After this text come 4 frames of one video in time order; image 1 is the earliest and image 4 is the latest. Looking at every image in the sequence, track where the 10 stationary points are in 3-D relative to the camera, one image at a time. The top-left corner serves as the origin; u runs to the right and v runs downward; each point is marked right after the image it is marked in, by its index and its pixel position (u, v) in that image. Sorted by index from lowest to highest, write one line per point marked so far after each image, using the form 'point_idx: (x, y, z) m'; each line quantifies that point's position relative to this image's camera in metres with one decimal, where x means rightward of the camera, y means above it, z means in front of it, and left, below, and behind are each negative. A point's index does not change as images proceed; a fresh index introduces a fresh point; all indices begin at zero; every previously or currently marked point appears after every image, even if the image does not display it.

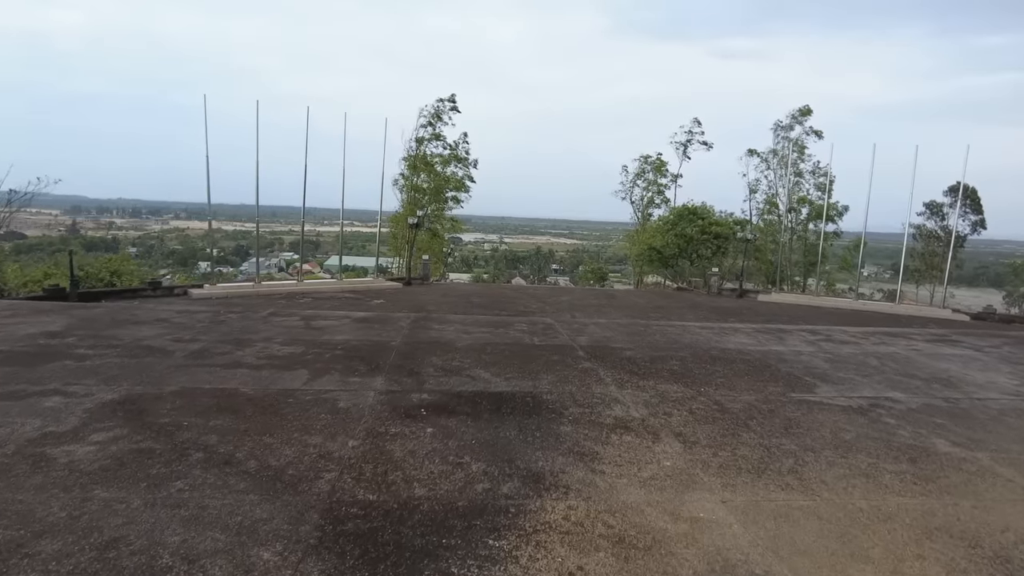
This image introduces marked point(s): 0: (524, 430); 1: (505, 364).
0: (+0.1, -0.7, +3.4) m
1: (0.0, -0.6, +4.9) m
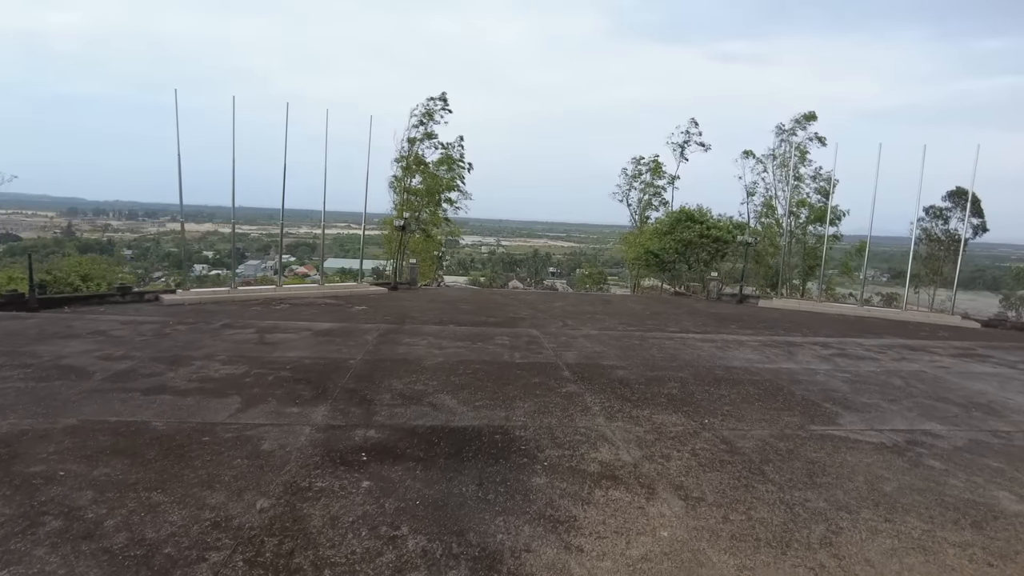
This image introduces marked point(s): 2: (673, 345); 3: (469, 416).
0: (-0.1, -0.8, +2.7) m
1: (-0.2, -0.6, +4.2) m
2: (+1.5, -0.5, +5.9) m
3: (-0.2, -0.7, +3.6) m
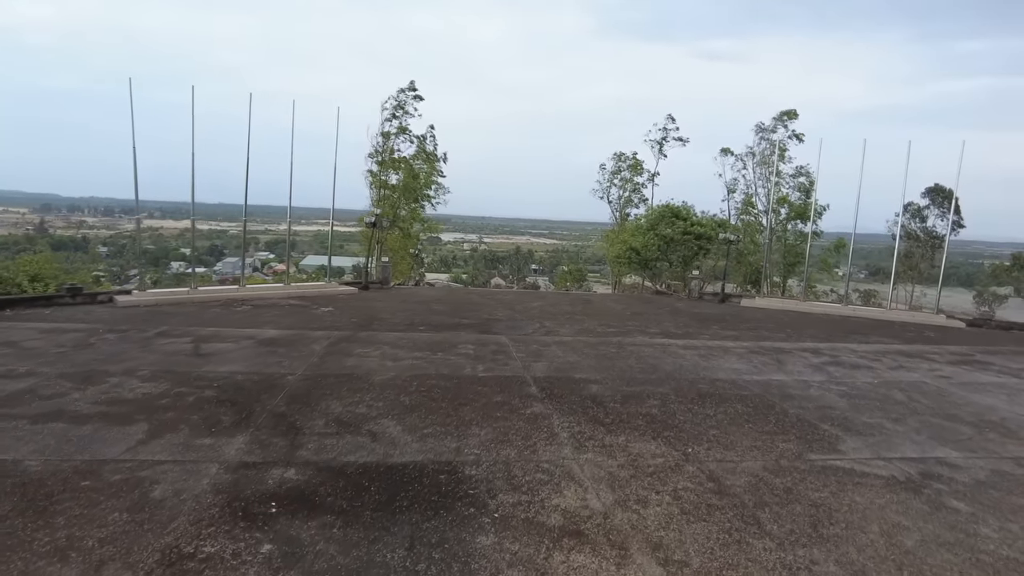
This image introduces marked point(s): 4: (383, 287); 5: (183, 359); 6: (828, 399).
0: (-0.3, -0.8, +2.1) m
1: (-0.5, -0.7, +3.6) m
2: (+1.2, -0.5, +5.4) m
3: (-0.5, -0.7, +3.0) m
4: (-2.6, 0.0, +13.2) m
5: (-2.4, -0.5, +4.8) m
6: (+2.1, -0.7, +4.3) m
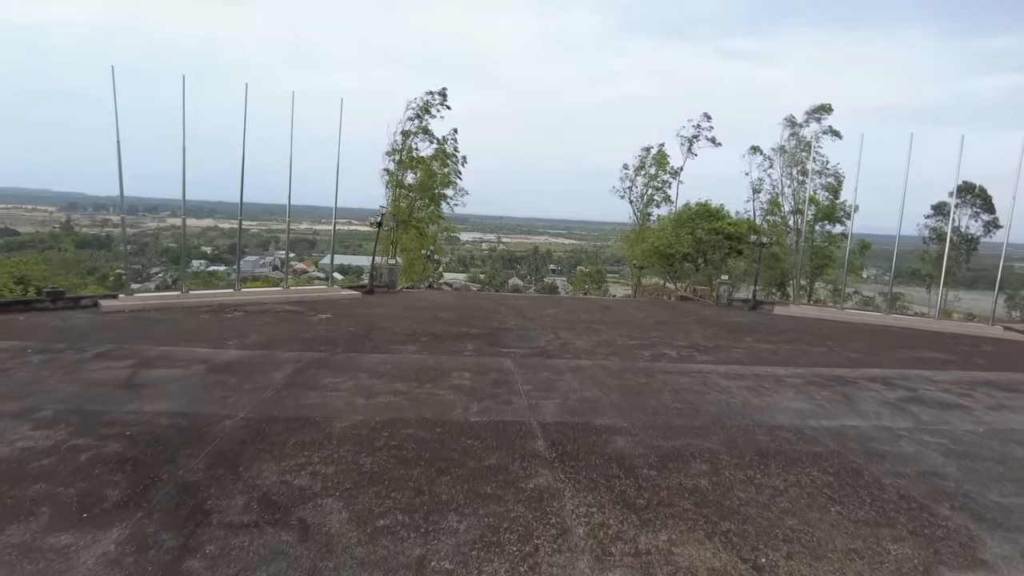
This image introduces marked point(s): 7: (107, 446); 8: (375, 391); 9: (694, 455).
0: (-0.4, -0.9, +1.2) m
1: (-0.5, -0.8, +2.7) m
2: (+1.2, -0.7, +4.4) m
3: (-0.5, -0.8, +2.1) m
4: (-2.3, -0.1, +12.3) m
5: (-2.4, -0.6, +3.9) m
6: (+2.1, -0.8, +3.3) m
7: (-1.9, -0.7, +3.0) m
8: (-0.8, -0.6, +4.0) m
9: (+0.9, -0.8, +3.1) m
